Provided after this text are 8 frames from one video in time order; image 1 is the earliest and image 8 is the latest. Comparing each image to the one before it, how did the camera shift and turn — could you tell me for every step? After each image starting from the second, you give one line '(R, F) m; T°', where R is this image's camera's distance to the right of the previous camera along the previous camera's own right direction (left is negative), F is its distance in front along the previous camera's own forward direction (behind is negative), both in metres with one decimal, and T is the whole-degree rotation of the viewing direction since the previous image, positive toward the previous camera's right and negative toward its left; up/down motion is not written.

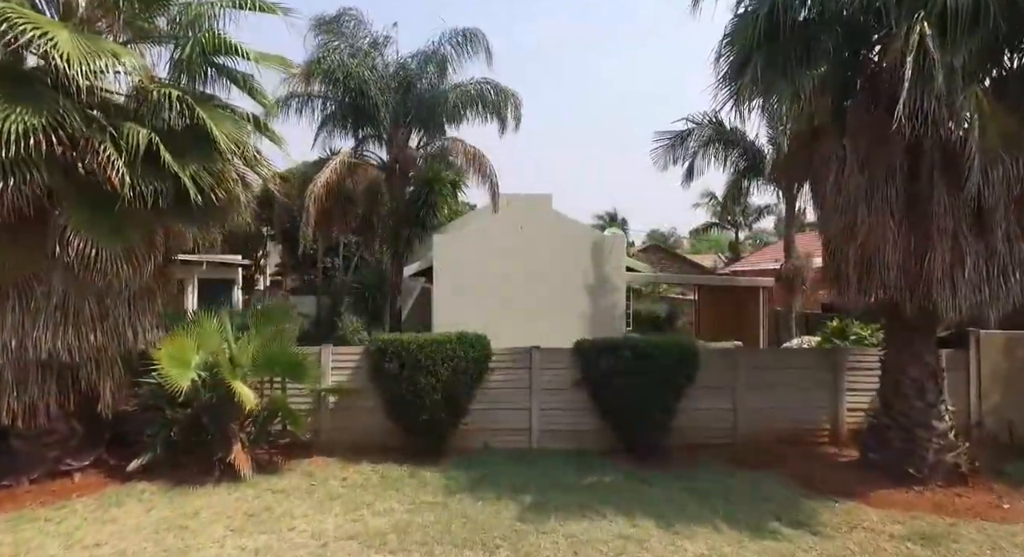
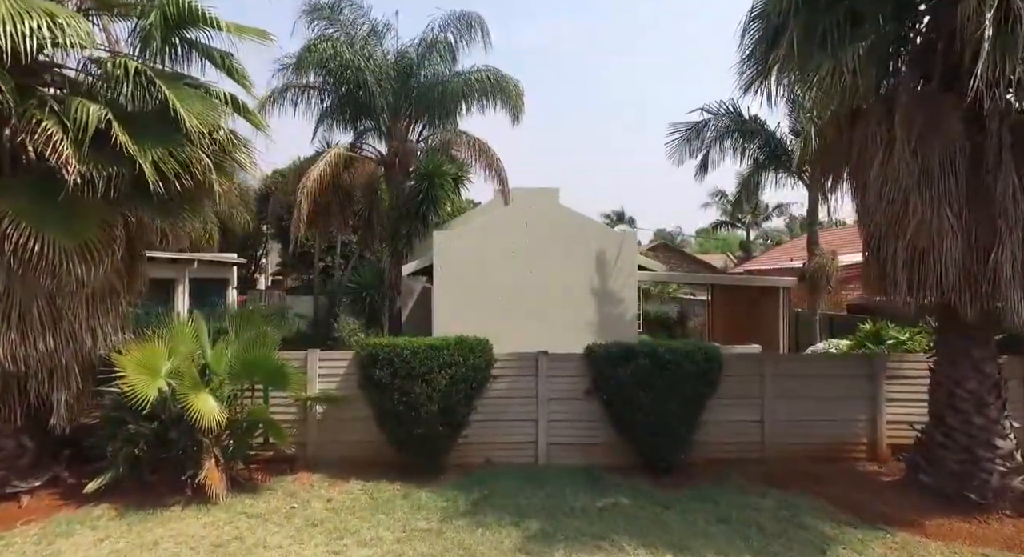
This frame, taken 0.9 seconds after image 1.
(0.0, +0.8) m; 0°
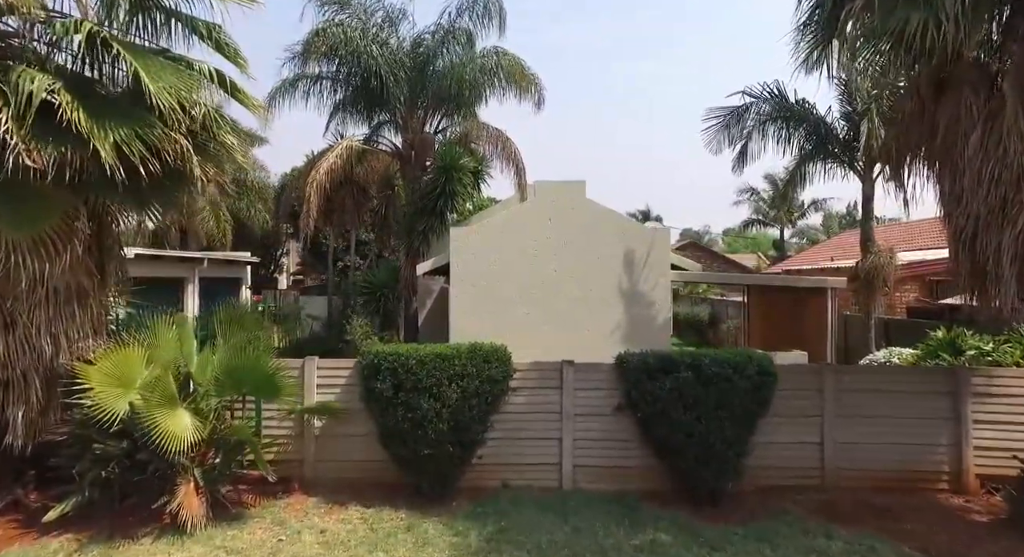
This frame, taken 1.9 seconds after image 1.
(0.0, +0.9) m; -2°
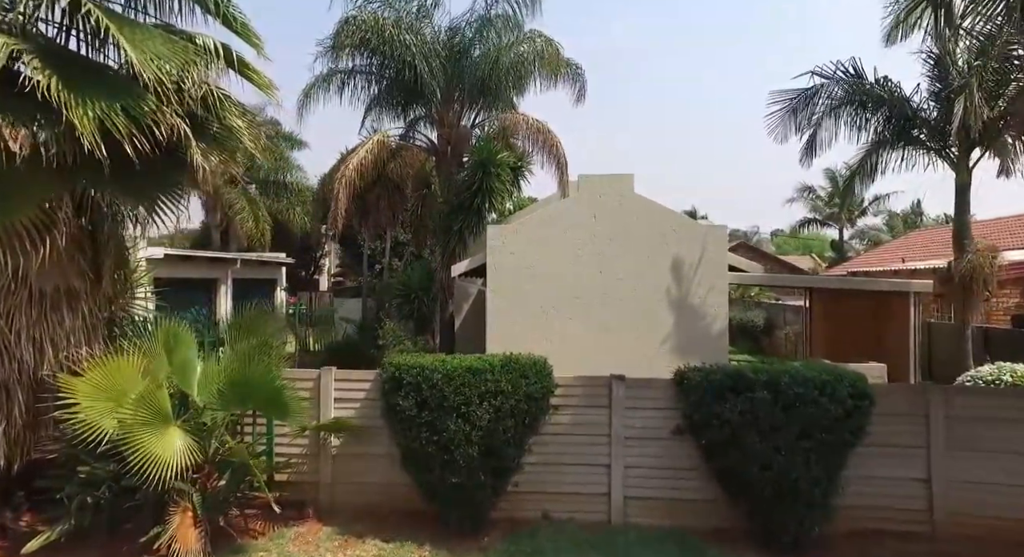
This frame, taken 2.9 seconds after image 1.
(0.0, +0.9) m; -3°
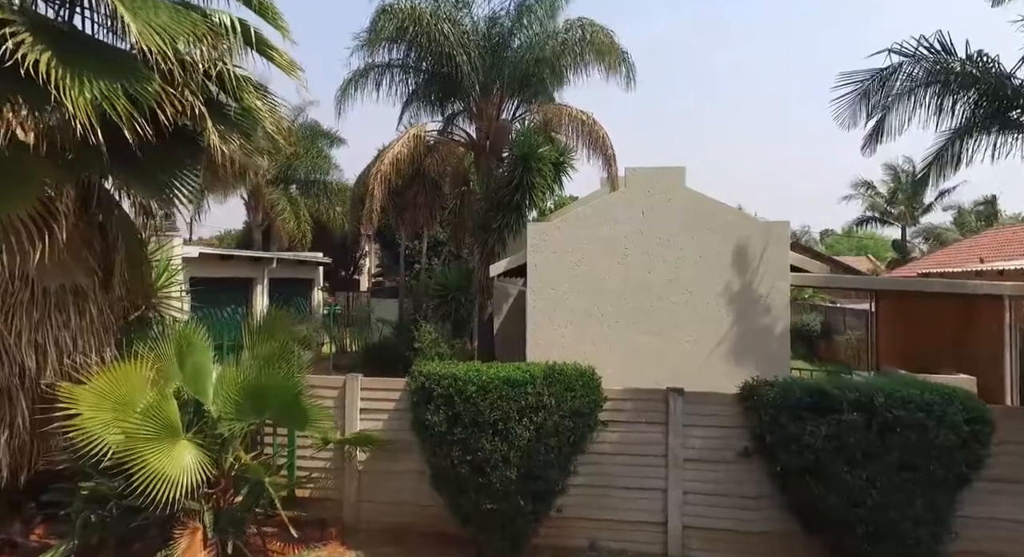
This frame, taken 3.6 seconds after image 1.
(0.0, +0.6) m; -3°
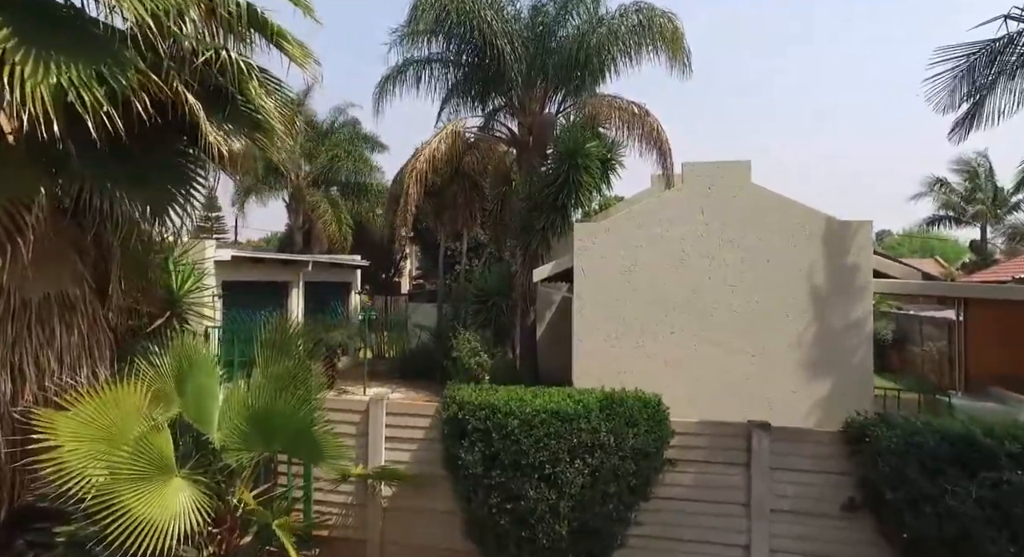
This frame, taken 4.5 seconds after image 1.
(0.0, +0.8) m; -4°
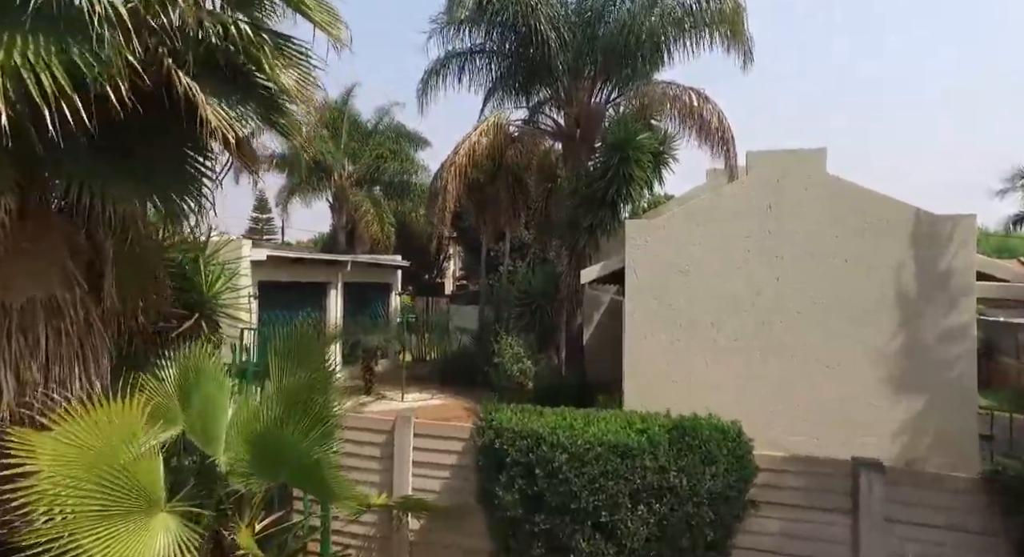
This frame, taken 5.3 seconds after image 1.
(0.0, +0.7) m; -4°
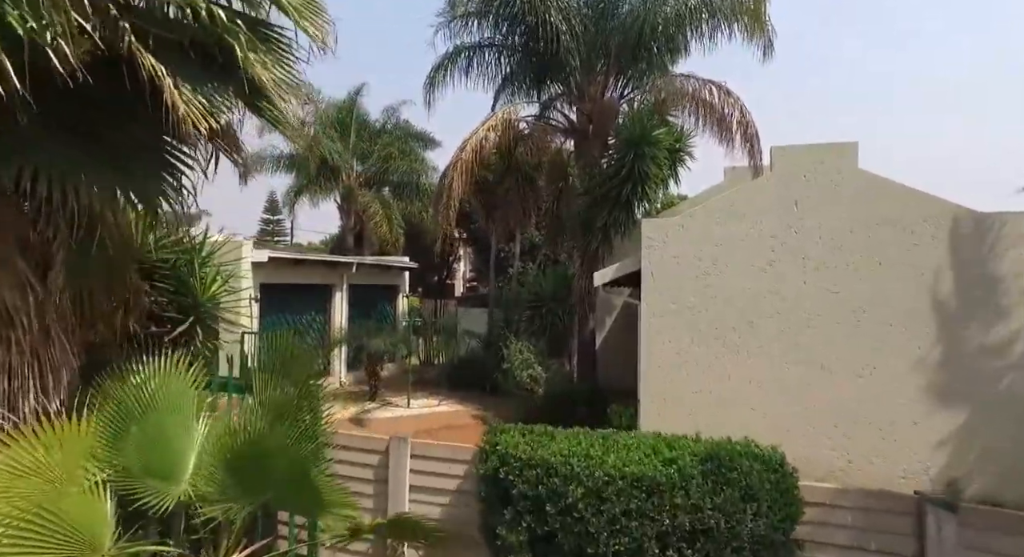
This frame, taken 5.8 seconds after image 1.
(0.0, +0.5) m; -1°
